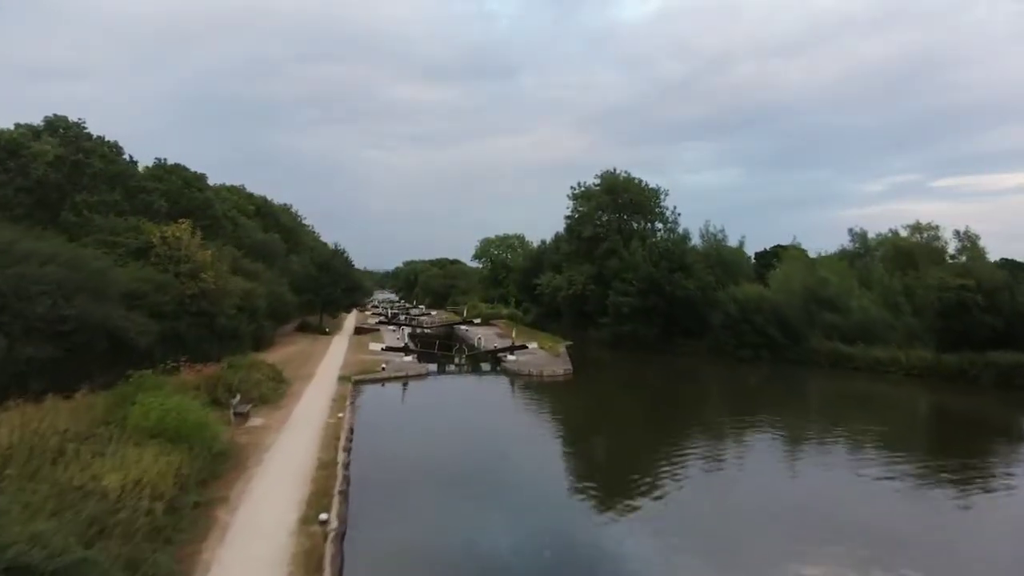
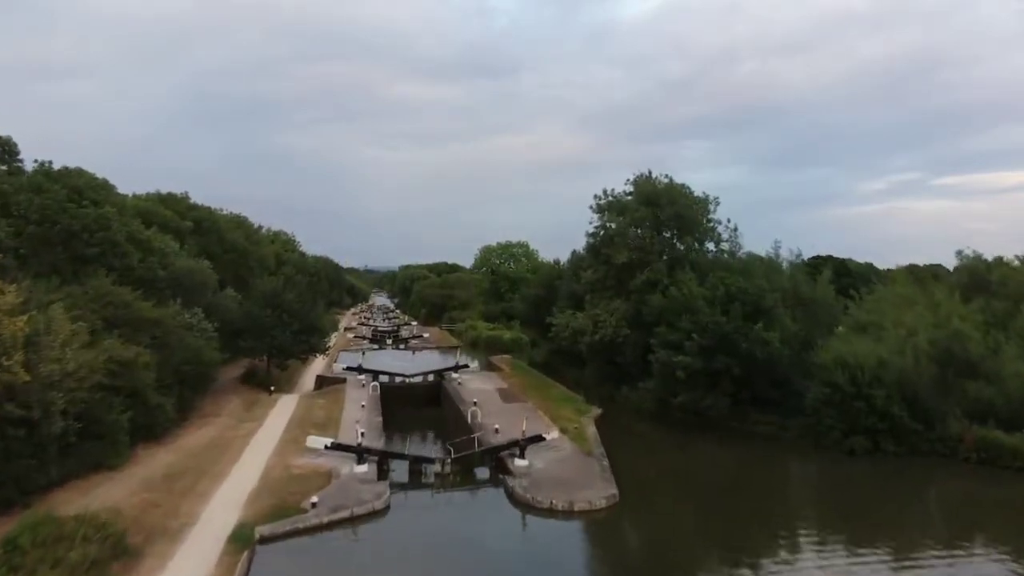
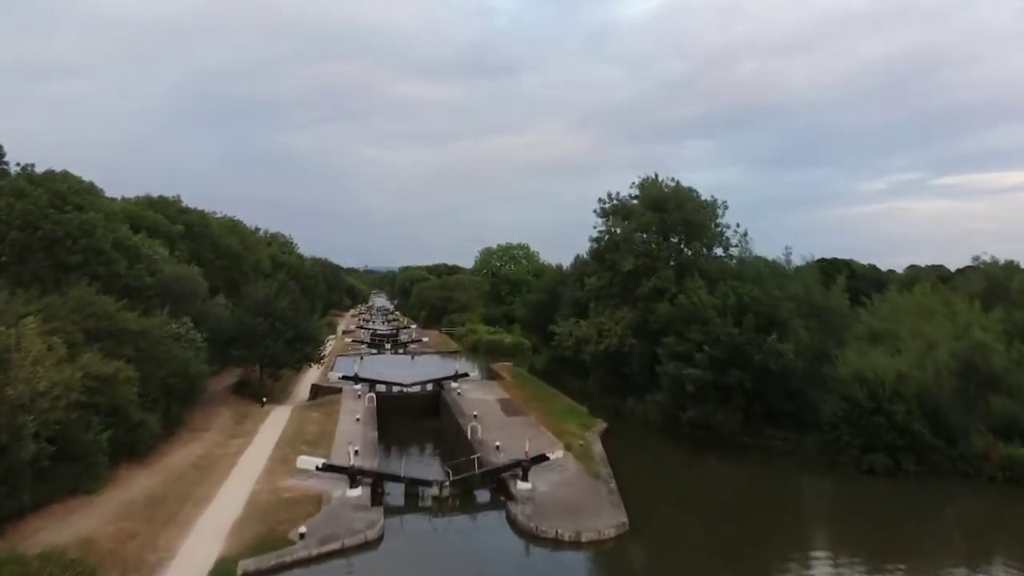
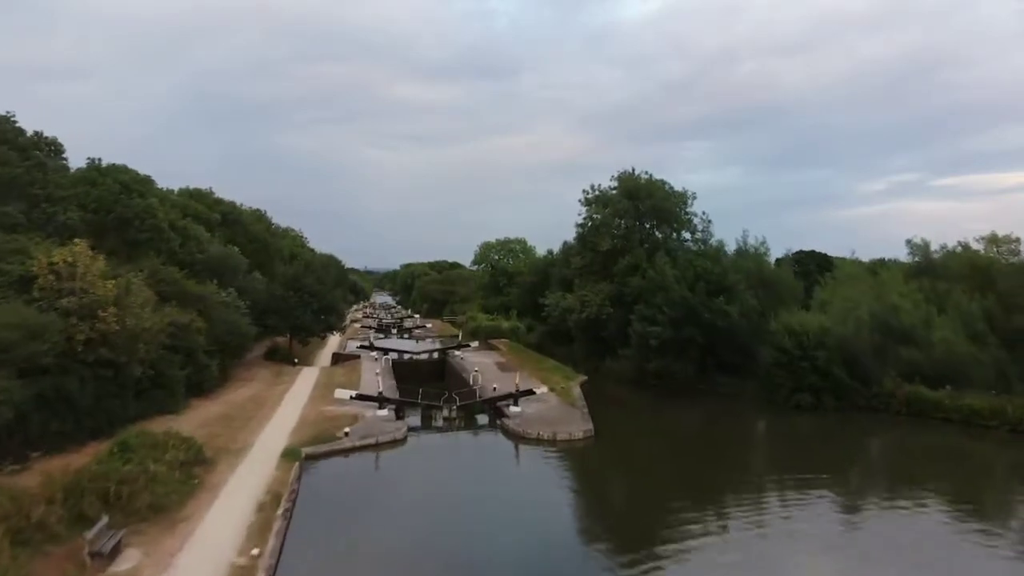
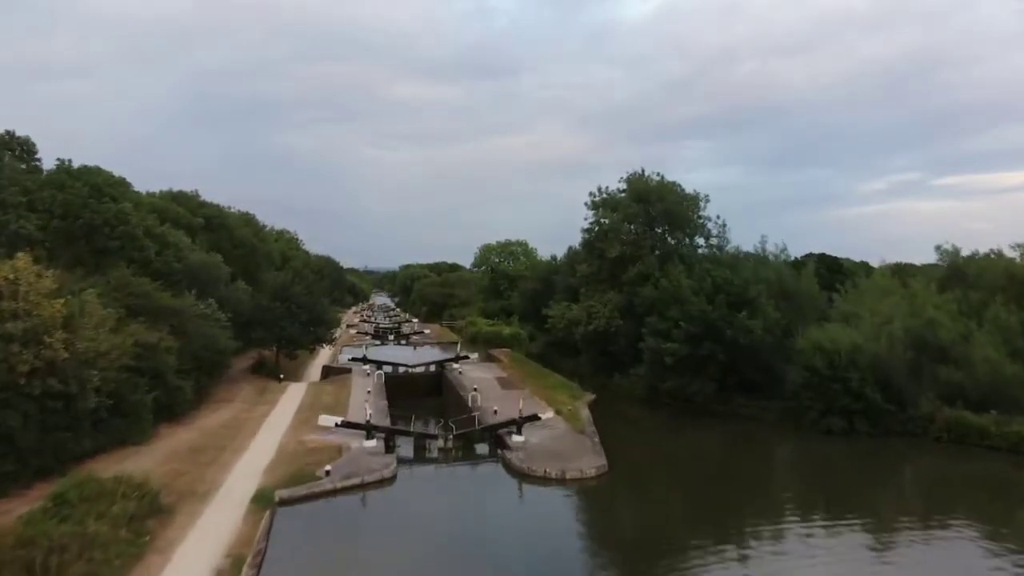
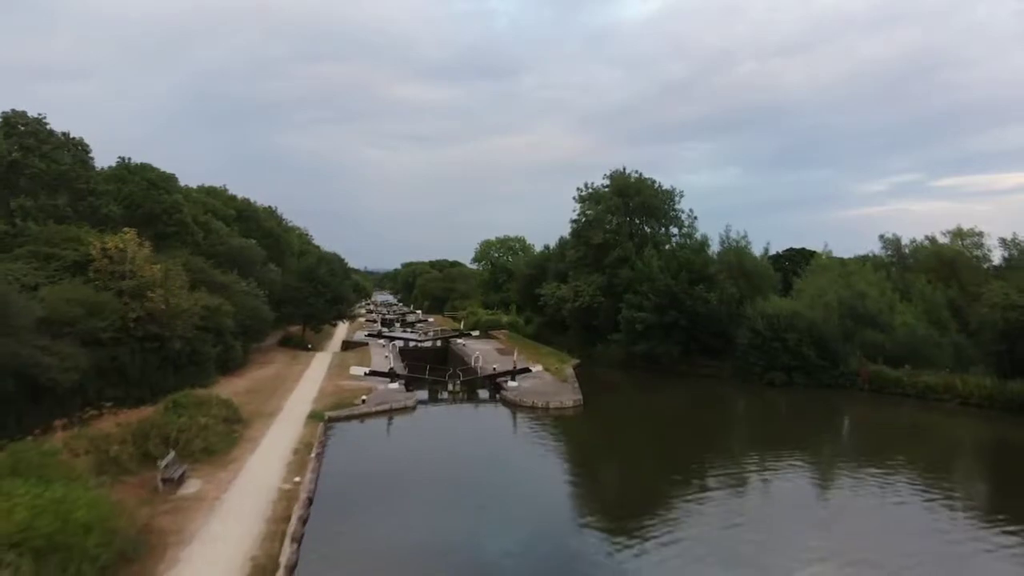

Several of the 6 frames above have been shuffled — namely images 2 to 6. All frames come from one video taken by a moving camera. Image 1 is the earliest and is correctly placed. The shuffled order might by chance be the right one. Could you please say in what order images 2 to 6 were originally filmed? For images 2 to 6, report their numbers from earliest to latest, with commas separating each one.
6, 4, 5, 2, 3
